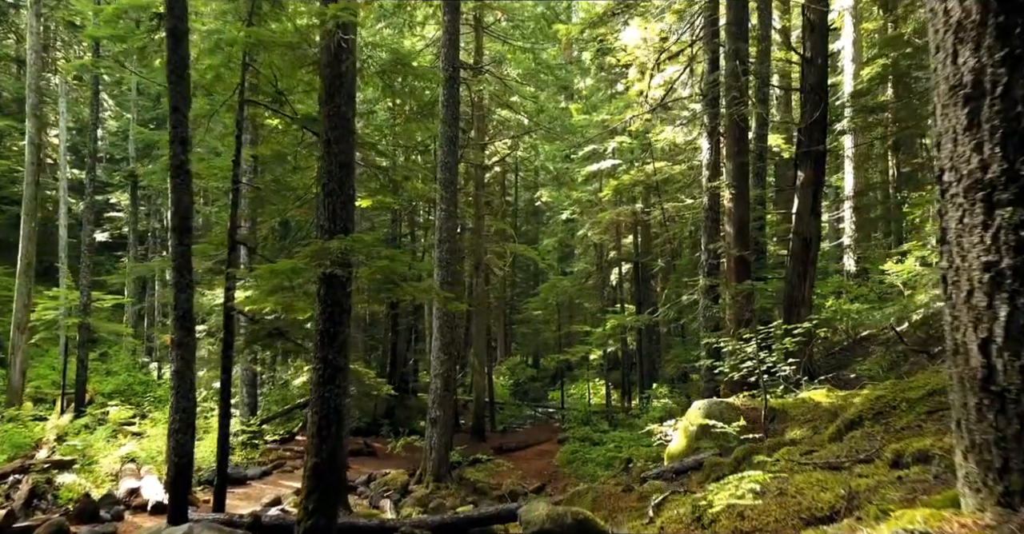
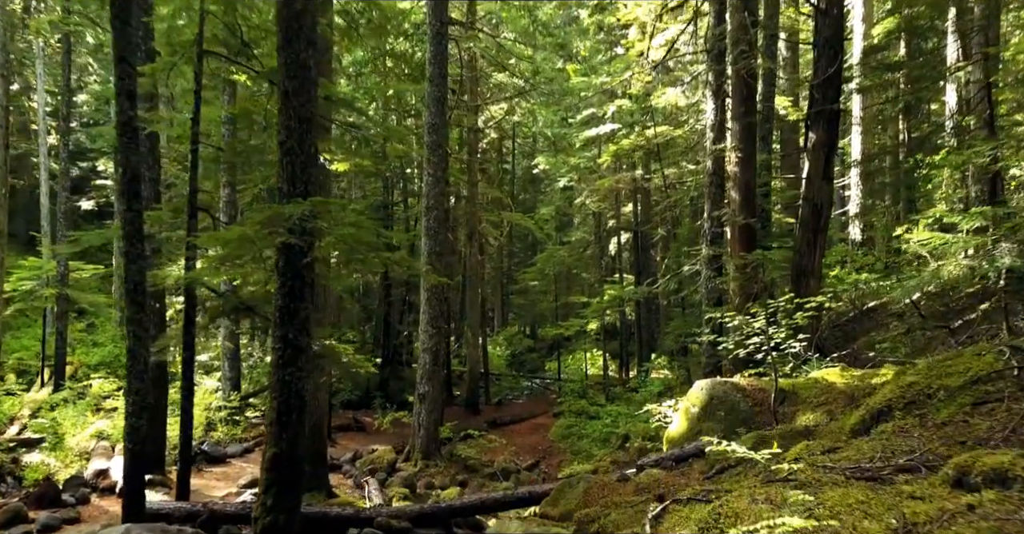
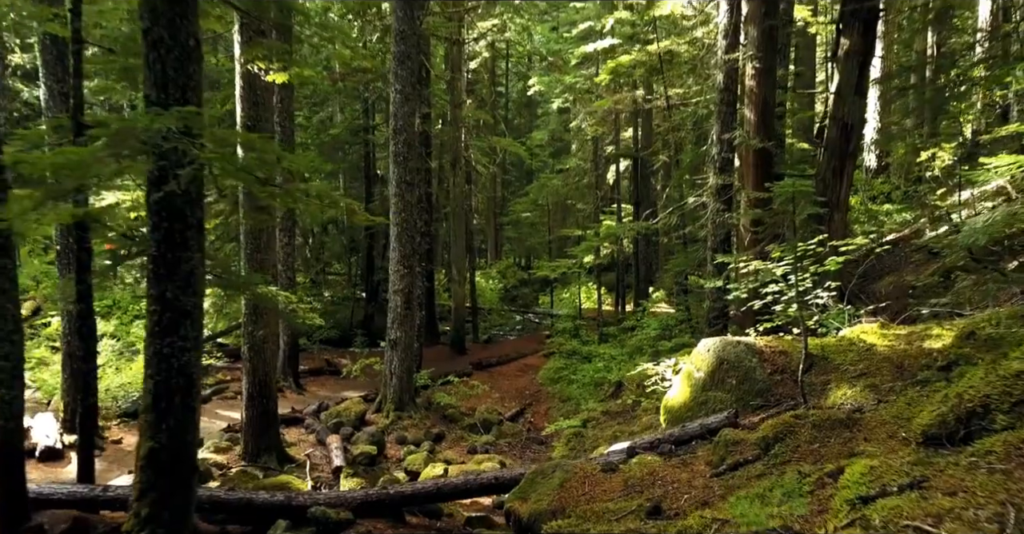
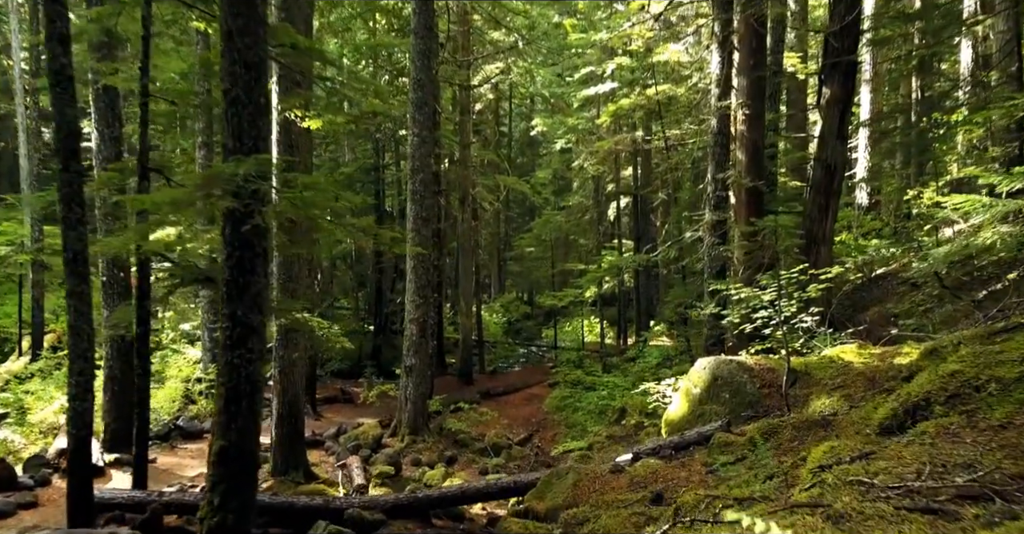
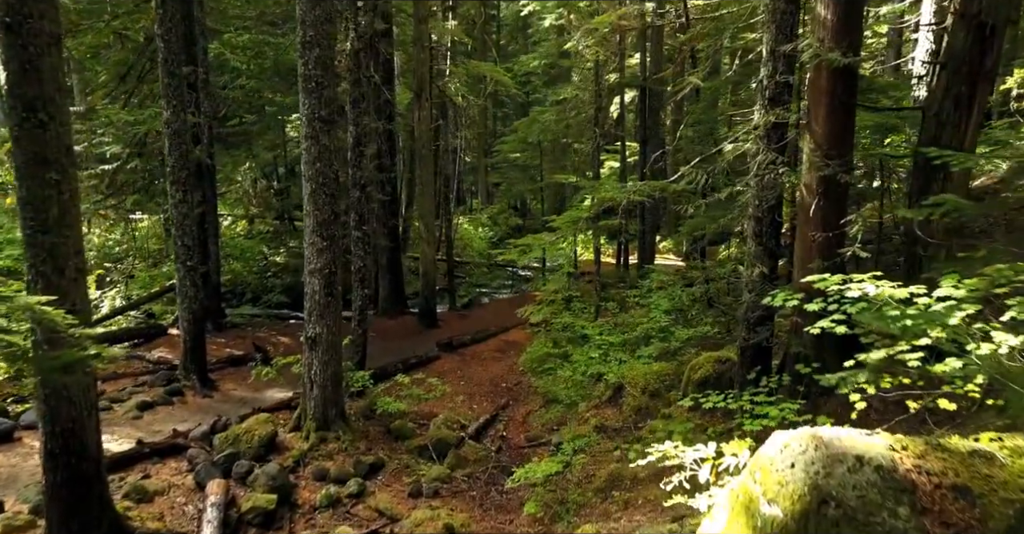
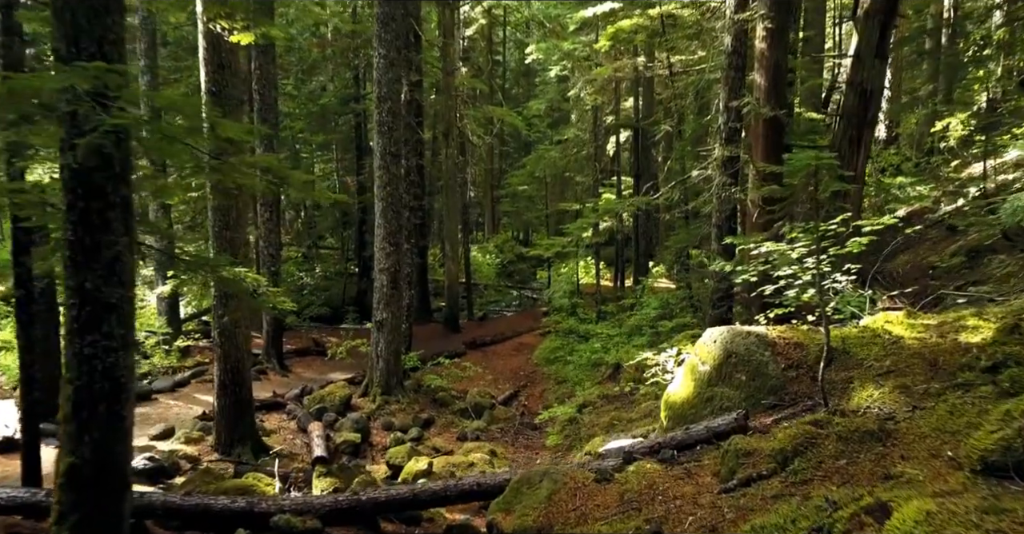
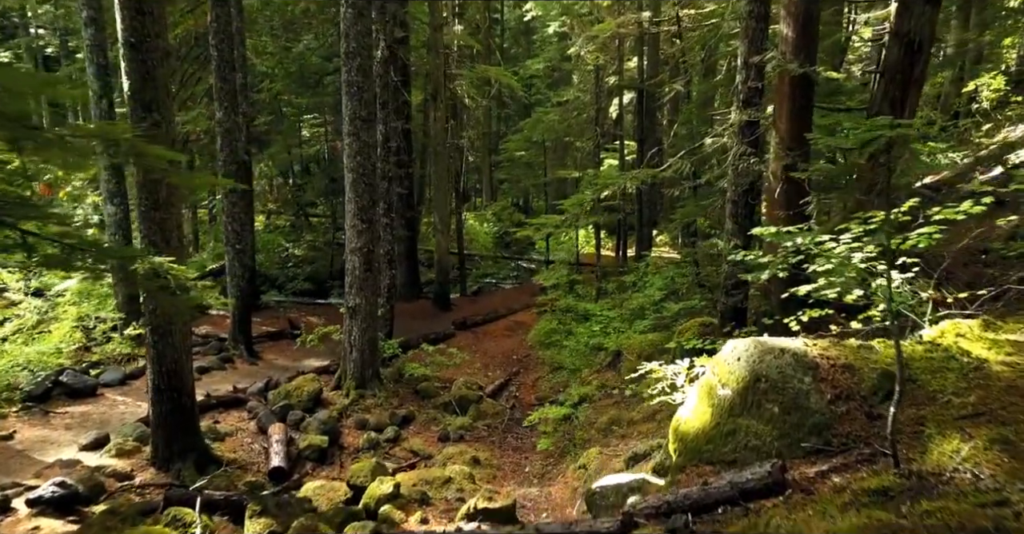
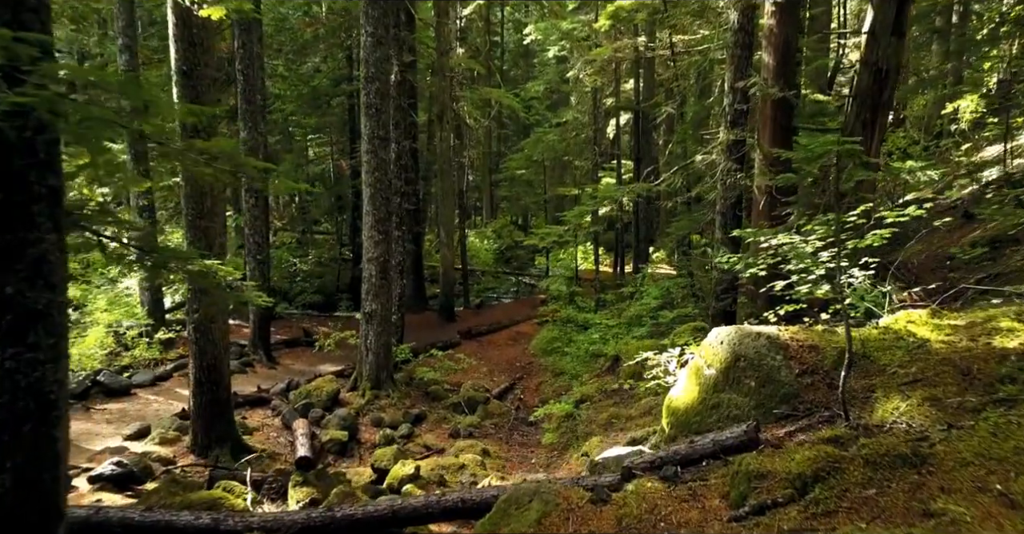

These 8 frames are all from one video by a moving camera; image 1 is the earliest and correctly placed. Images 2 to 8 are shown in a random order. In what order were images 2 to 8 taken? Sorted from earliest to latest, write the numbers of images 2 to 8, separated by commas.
2, 4, 3, 6, 8, 7, 5
